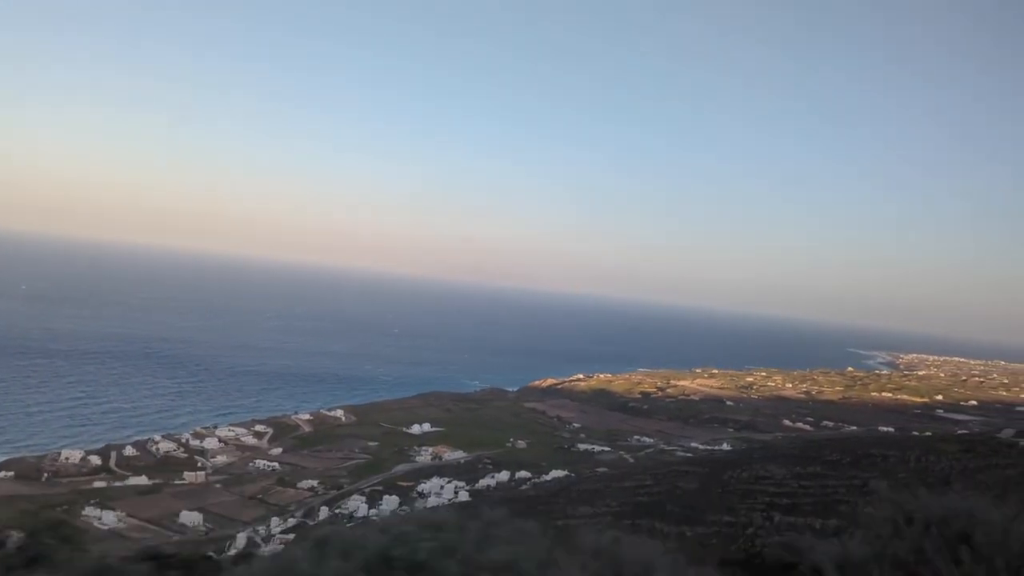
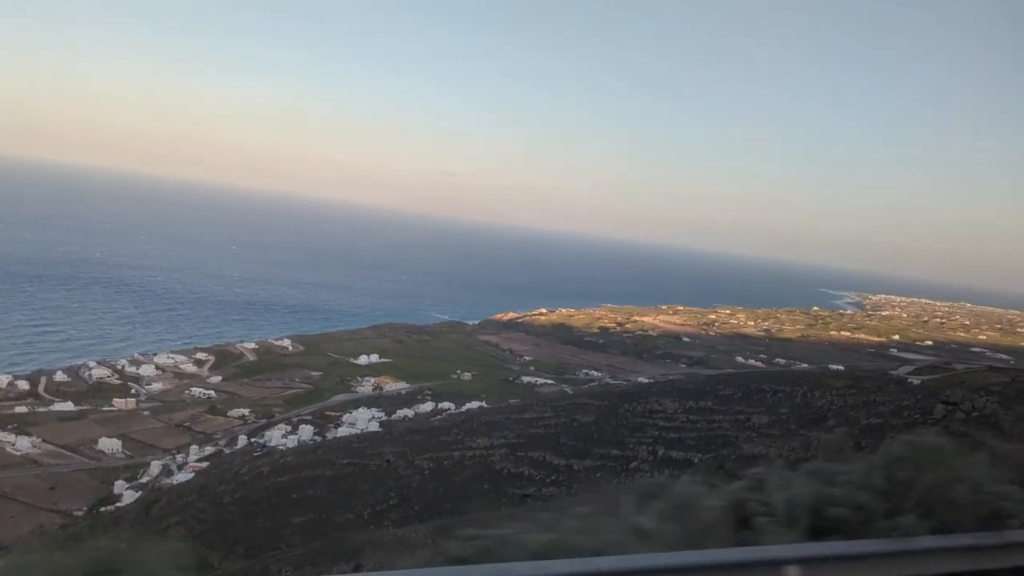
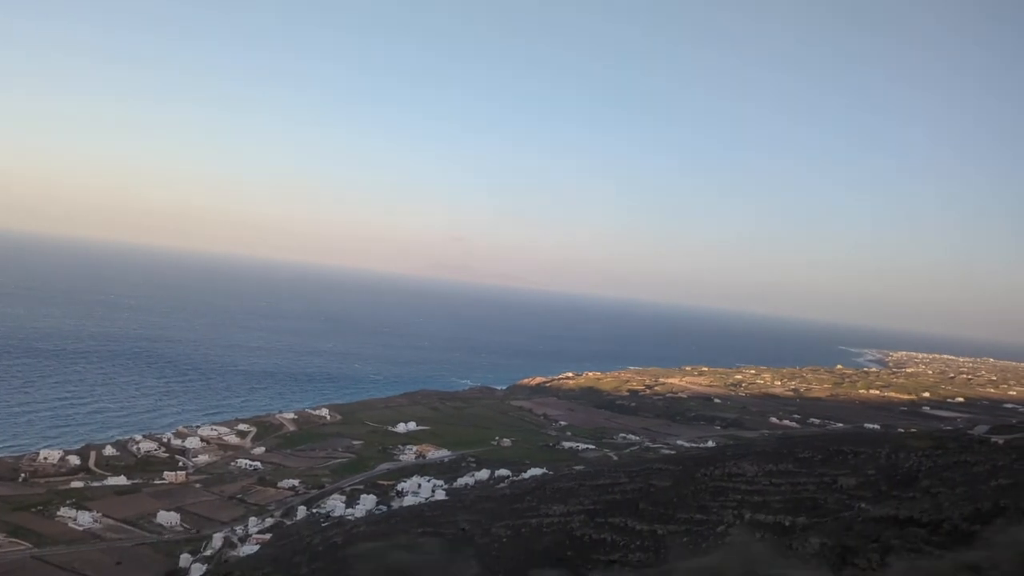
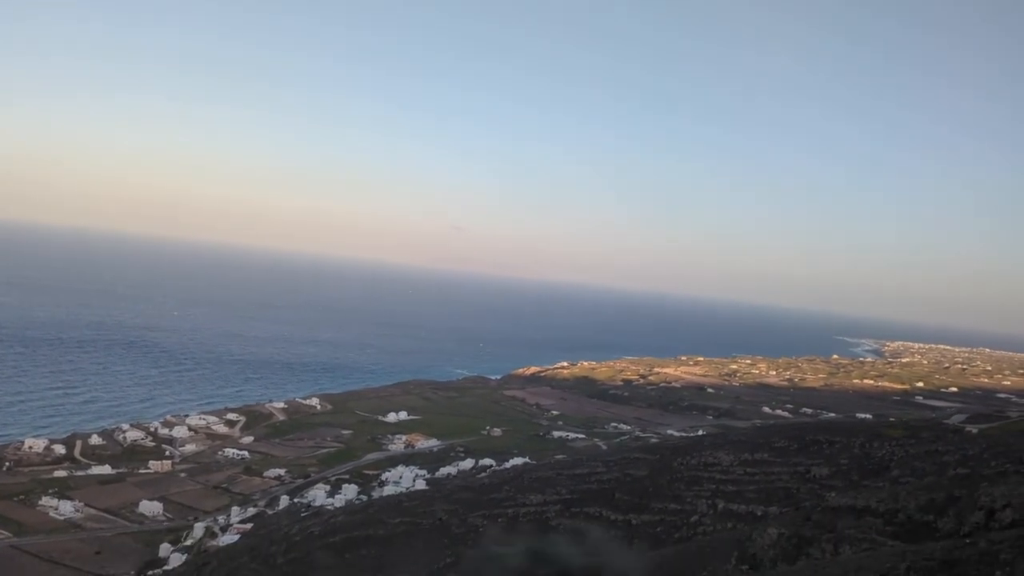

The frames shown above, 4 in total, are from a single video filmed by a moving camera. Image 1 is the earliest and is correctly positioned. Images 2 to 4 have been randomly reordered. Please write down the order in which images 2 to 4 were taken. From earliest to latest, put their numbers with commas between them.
3, 4, 2
